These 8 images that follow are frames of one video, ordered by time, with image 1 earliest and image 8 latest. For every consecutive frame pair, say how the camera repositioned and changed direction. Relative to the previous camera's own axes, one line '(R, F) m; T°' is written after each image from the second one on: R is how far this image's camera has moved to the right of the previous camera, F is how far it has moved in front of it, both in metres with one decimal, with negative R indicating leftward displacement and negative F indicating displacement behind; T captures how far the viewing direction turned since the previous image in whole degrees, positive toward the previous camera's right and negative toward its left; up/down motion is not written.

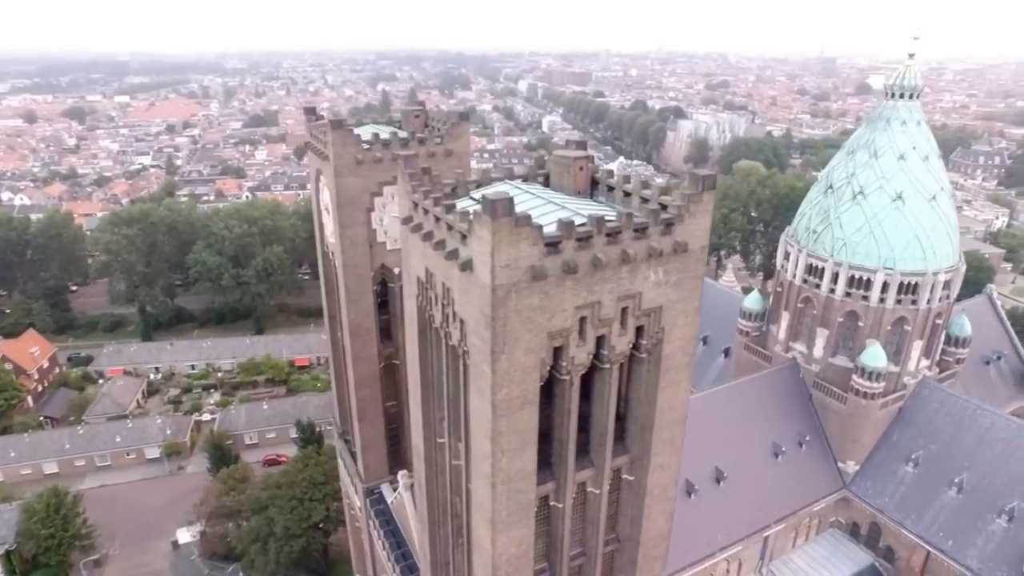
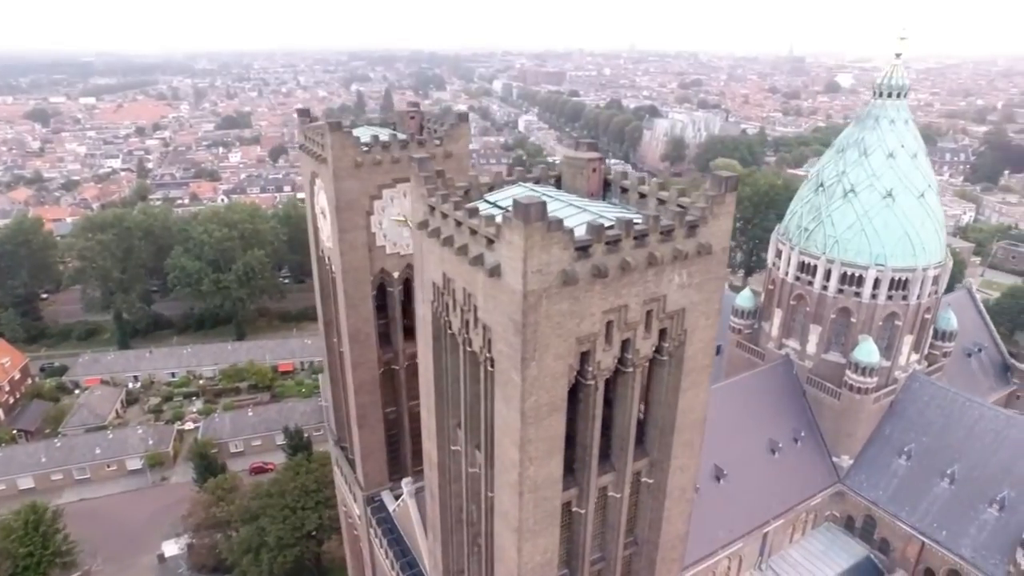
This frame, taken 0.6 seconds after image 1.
(-0.7, +0.2) m; +2°
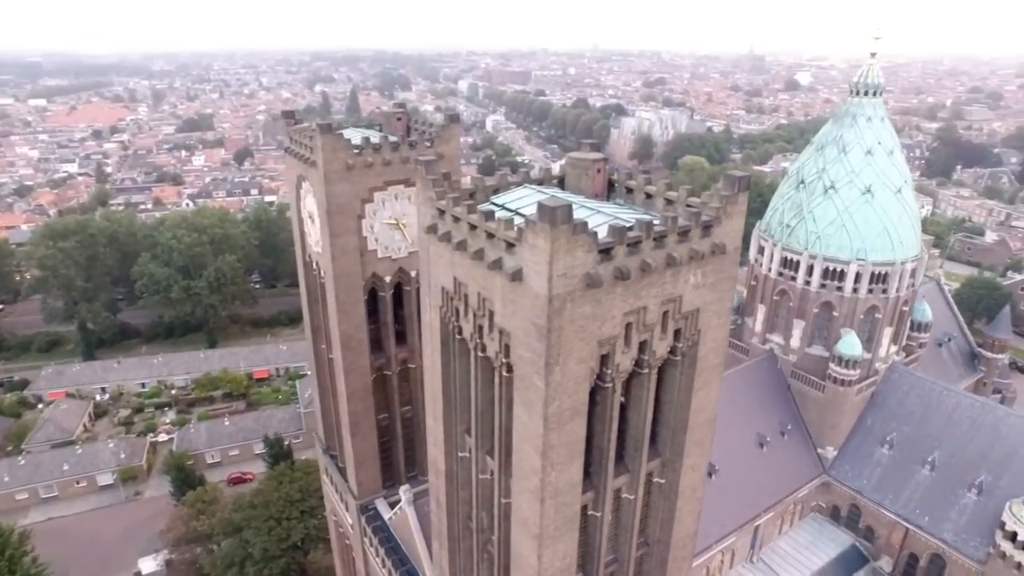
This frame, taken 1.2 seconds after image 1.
(-0.7, +0.2) m; +3°
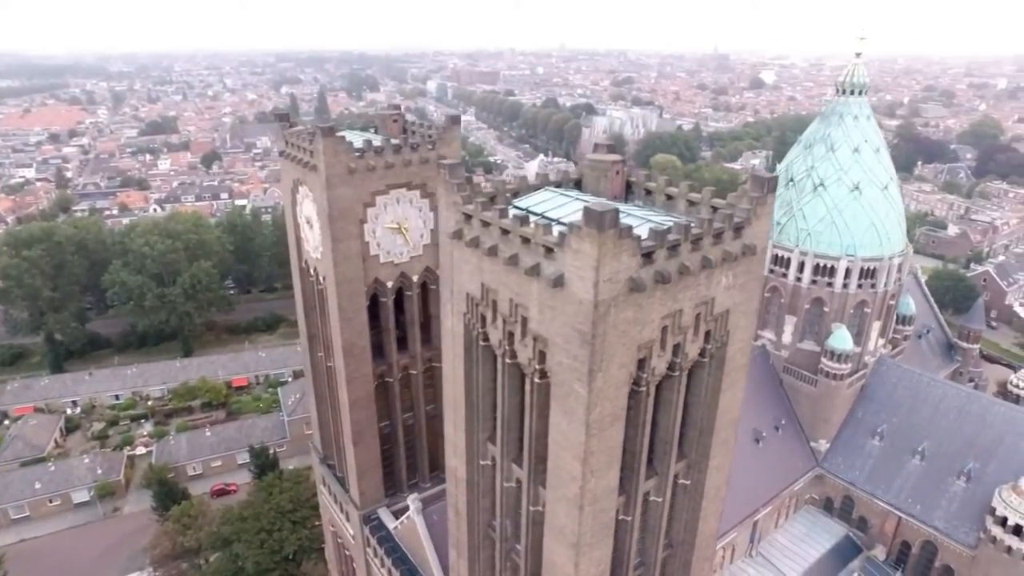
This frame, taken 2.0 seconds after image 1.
(-0.9, +0.2) m; +3°
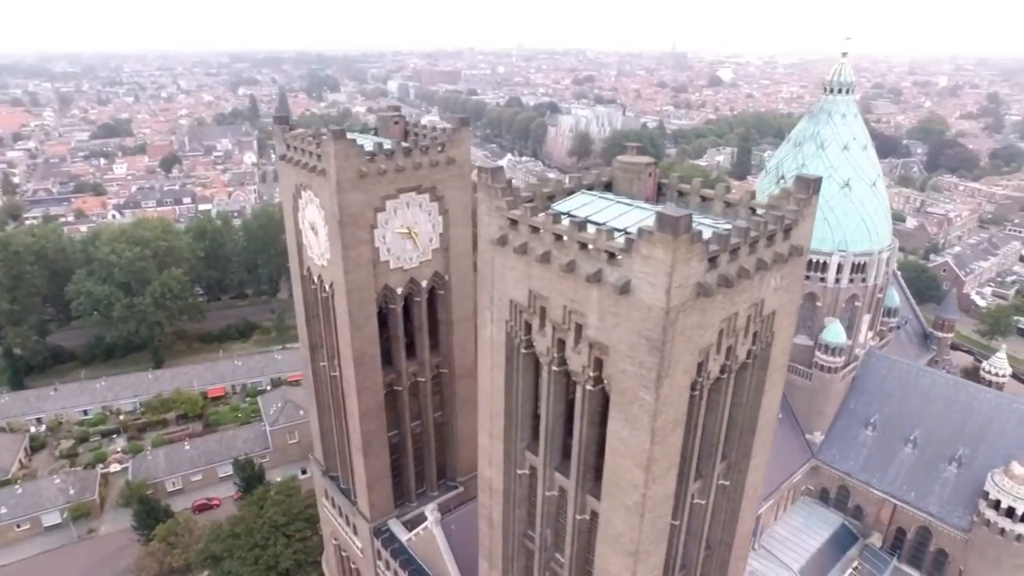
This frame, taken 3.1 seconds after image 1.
(-1.3, +0.3) m; +3°
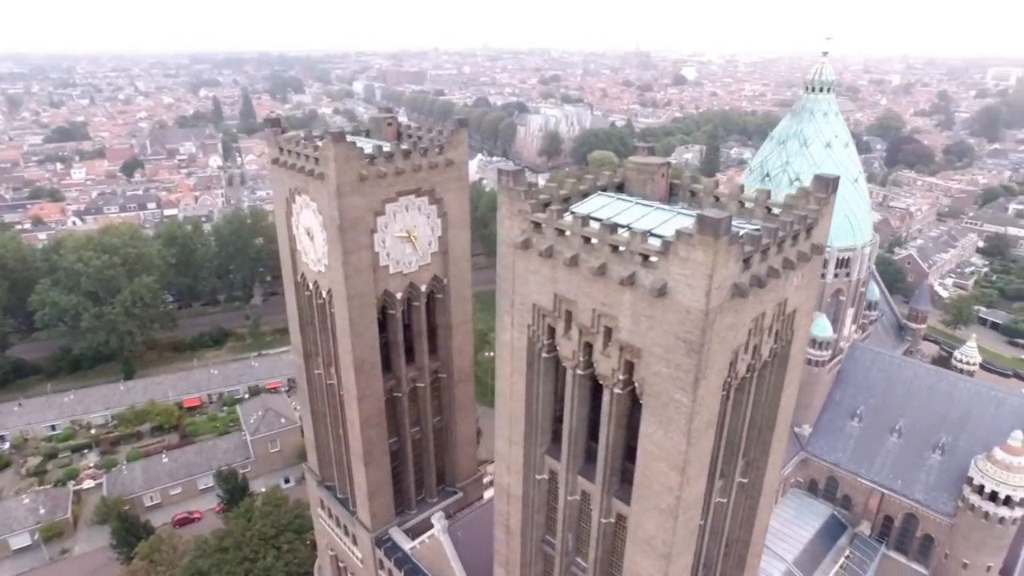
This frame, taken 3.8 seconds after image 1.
(-0.9, +0.2) m; +3°
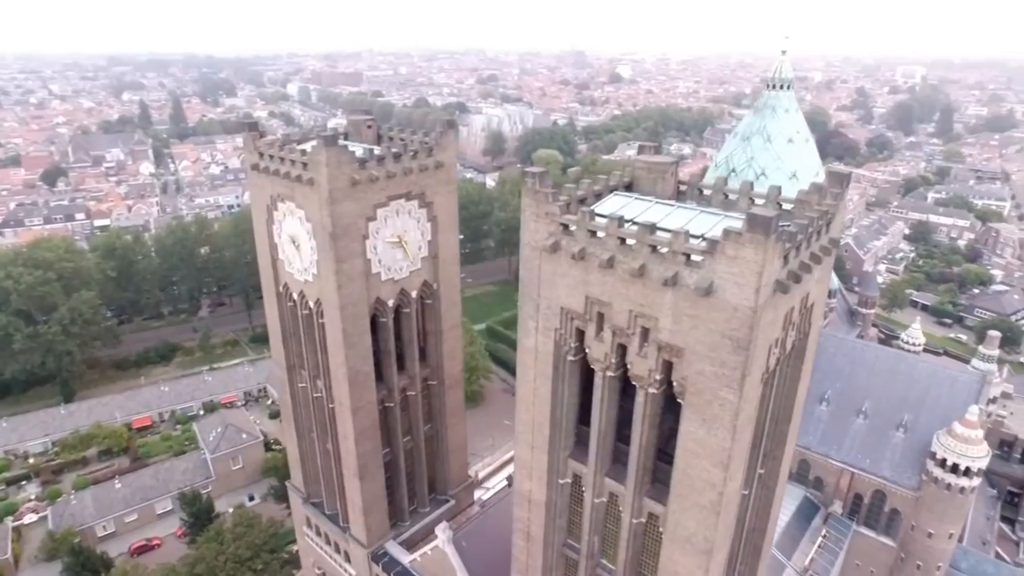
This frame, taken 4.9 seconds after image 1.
(-1.3, +0.2) m; +5°
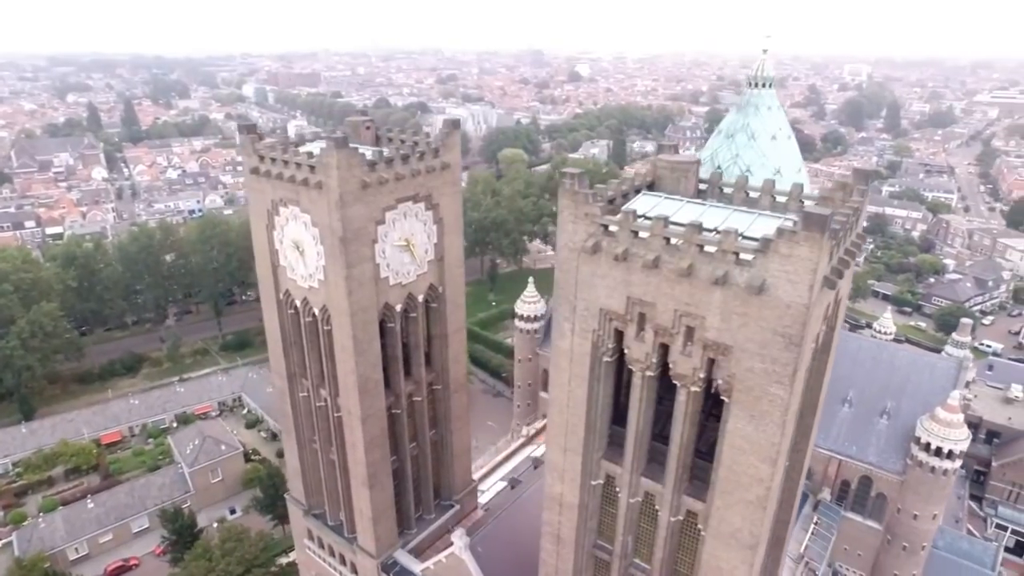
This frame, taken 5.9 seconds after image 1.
(-1.2, +0.1) m; +3°
